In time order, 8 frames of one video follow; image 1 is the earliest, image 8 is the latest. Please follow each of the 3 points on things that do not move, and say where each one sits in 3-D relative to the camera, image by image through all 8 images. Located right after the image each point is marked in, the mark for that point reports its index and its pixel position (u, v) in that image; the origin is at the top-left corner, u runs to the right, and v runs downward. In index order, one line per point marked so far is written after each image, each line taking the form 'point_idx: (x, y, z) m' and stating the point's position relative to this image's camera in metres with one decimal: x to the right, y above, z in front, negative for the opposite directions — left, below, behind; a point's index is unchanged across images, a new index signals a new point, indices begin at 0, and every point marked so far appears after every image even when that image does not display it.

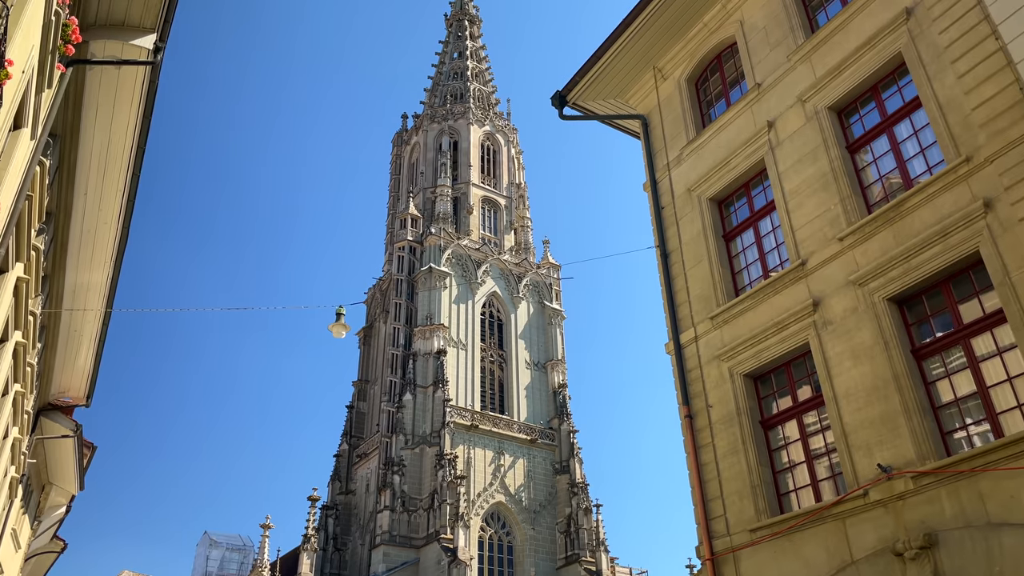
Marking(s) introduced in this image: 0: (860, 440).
0: (+3.9, -1.7, +8.8) m
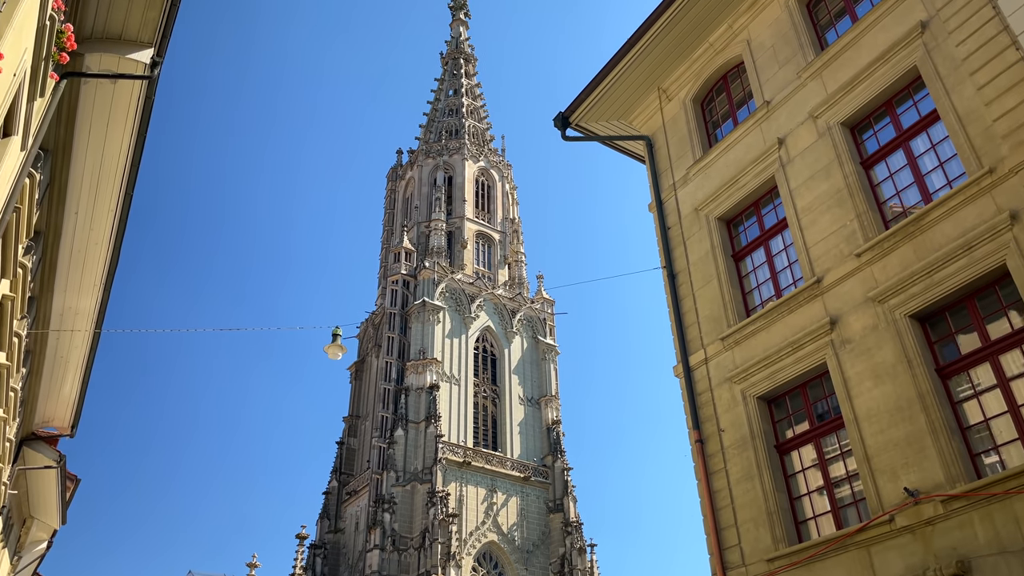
0: (+4.0, -1.9, +8.4) m
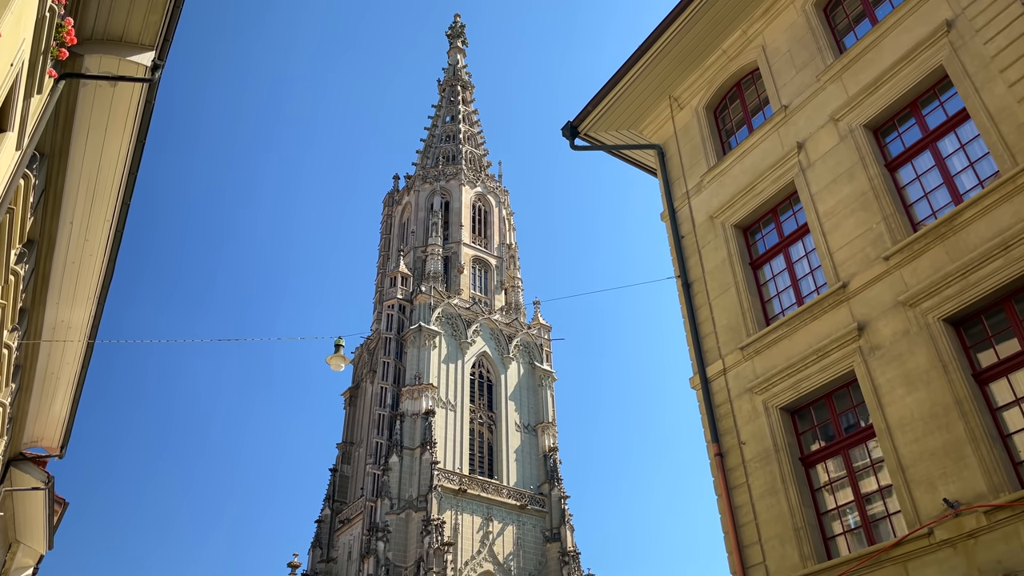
0: (+4.1, -1.9, +8.0) m
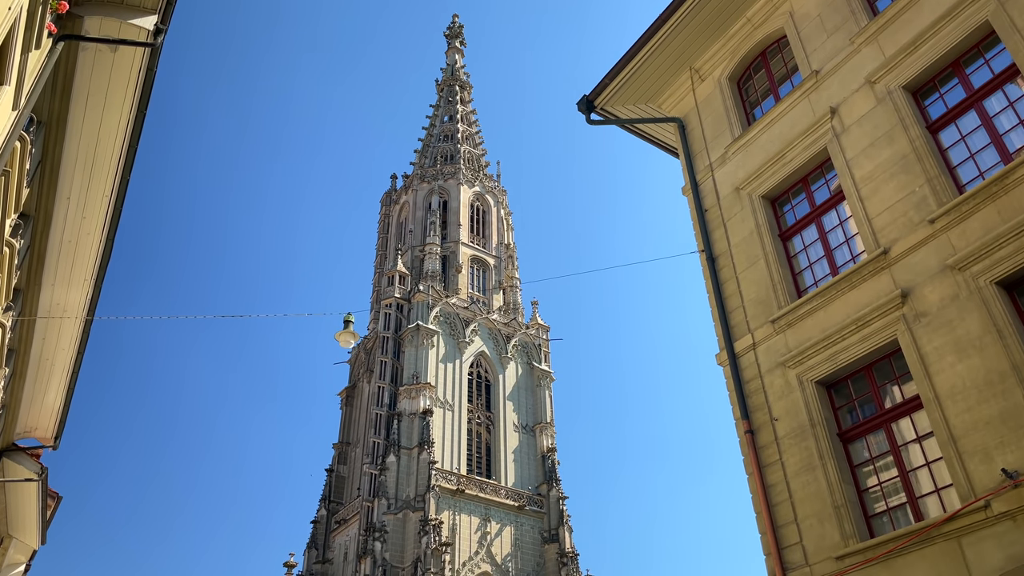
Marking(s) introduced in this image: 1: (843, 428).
0: (+4.4, -1.5, +7.5) m
1: (+3.8, -1.6, +9.1) m
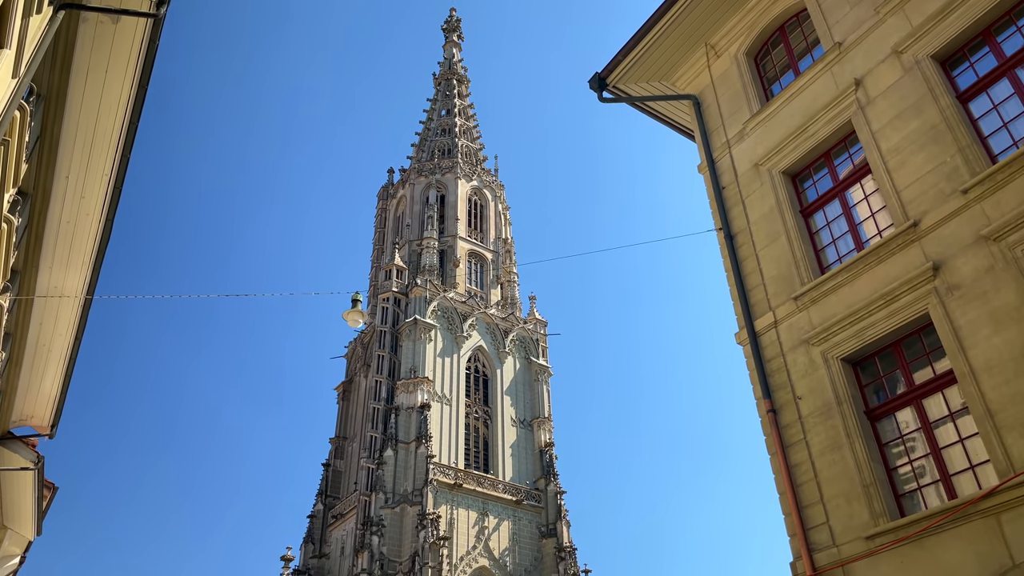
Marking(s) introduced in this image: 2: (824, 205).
0: (+4.6, -1.2, +7.3) m
1: (+4.0, -1.3, +8.8) m
2: (+4.1, +1.1, +10.3) m
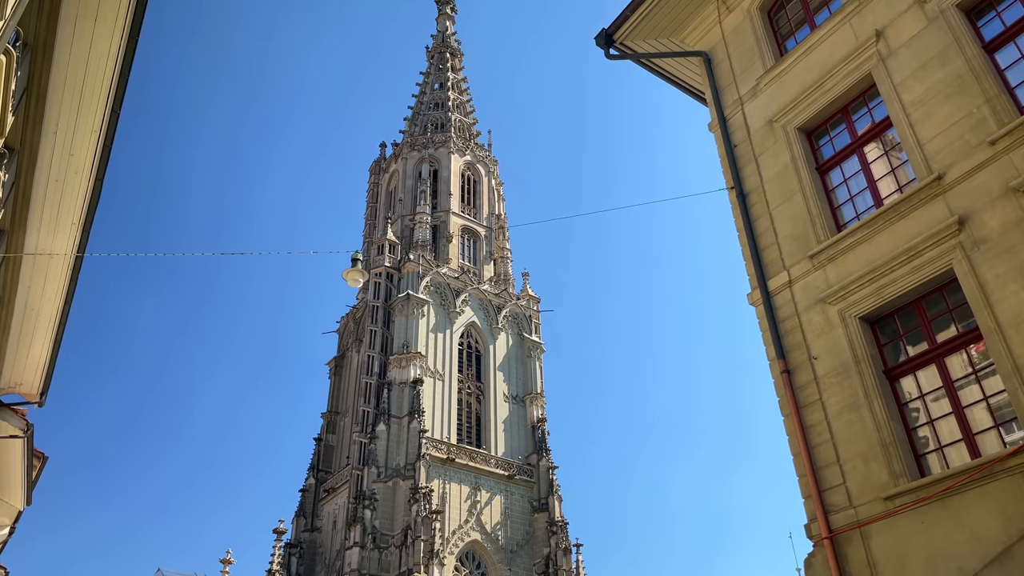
0: (+4.7, -0.8, +7.0) m
1: (+4.1, -0.8, +8.6) m
2: (+4.2, +1.6, +10.0) m
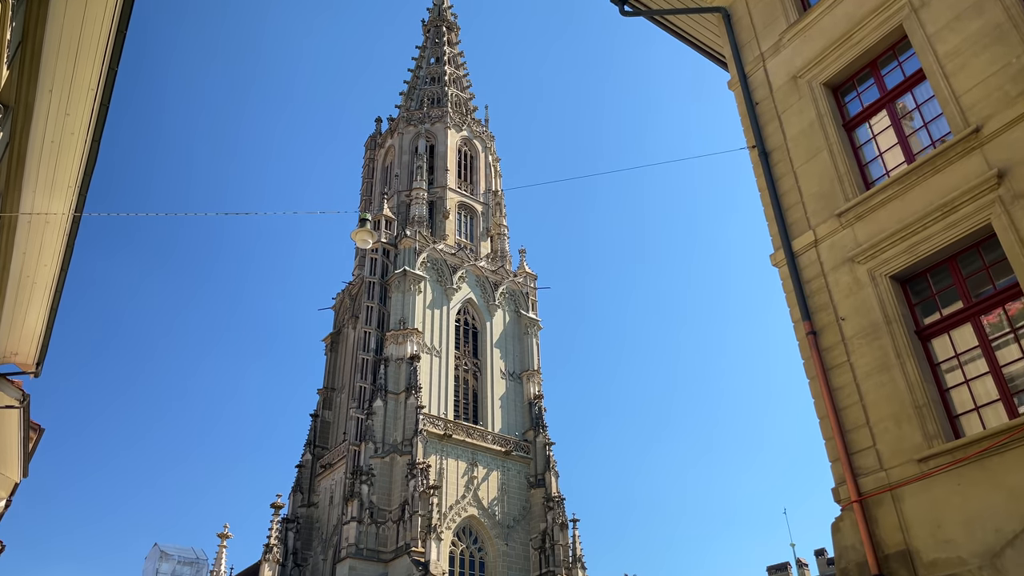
0: (+4.9, -0.4, +6.7) m
1: (+4.3, -0.4, +8.3) m
2: (+4.4, +2.1, +9.6) m
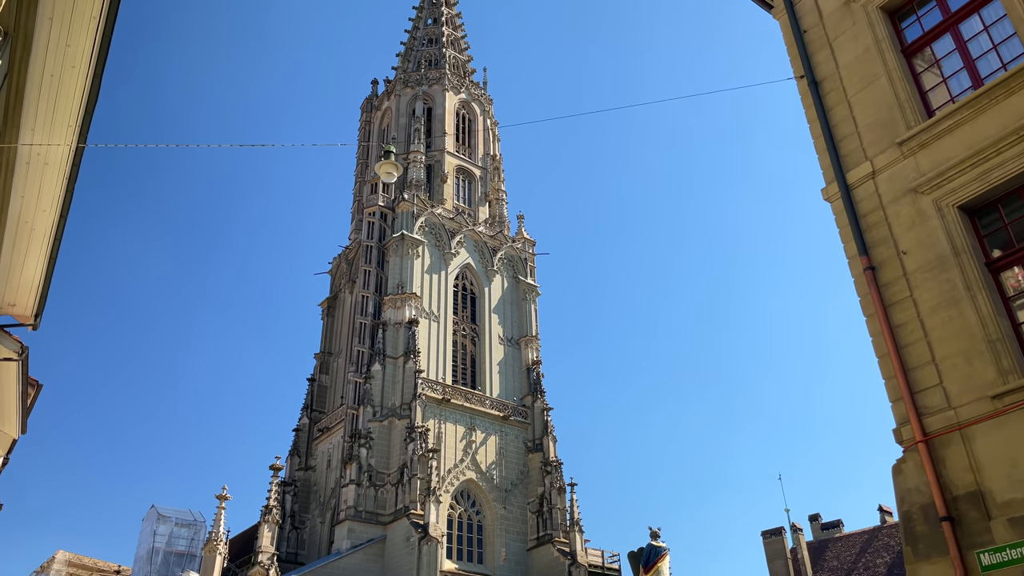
0: (+5.4, +0.3, +6.3) m
1: (+4.8, +0.3, +7.8) m
2: (+4.8, +2.8, +9.1) m
